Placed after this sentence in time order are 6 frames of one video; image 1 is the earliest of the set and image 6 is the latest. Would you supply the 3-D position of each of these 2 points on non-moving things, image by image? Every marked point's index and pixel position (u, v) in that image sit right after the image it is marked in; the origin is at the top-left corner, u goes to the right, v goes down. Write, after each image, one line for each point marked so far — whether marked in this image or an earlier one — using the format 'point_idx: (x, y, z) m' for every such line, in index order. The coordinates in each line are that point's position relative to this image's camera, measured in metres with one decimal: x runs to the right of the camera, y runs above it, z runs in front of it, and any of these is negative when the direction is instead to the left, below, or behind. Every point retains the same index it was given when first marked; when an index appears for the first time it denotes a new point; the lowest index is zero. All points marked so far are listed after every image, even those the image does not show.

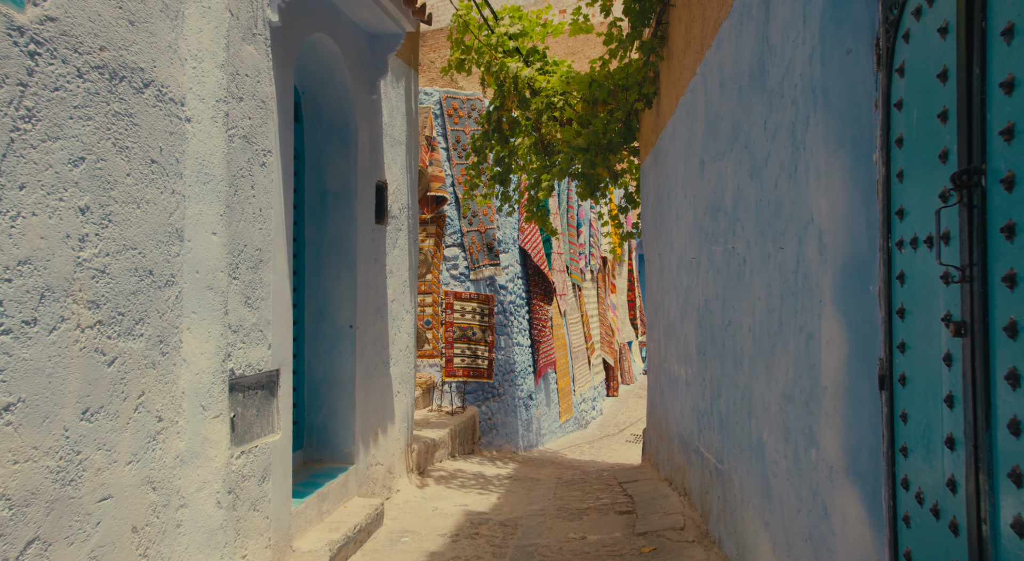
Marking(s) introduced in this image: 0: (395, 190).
0: (-0.8, +0.6, +5.9) m
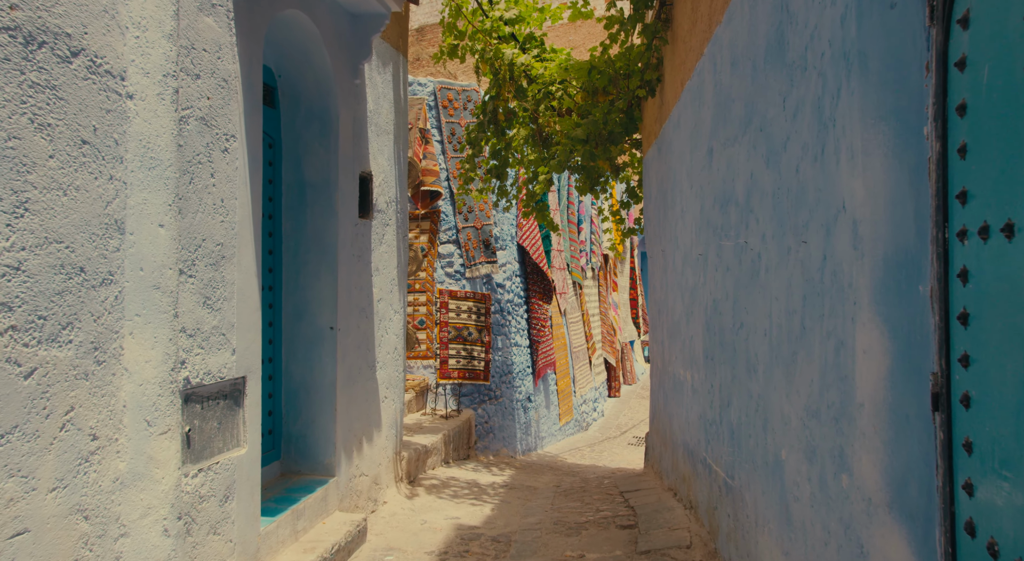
0: (-0.8, +0.6, +5.6) m
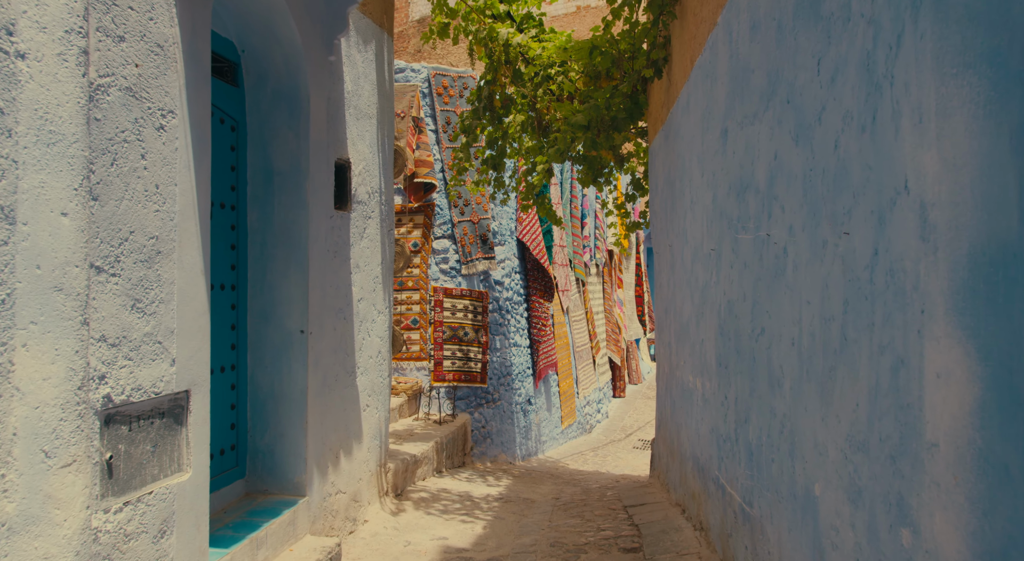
0: (-0.9, +0.6, +5.1) m
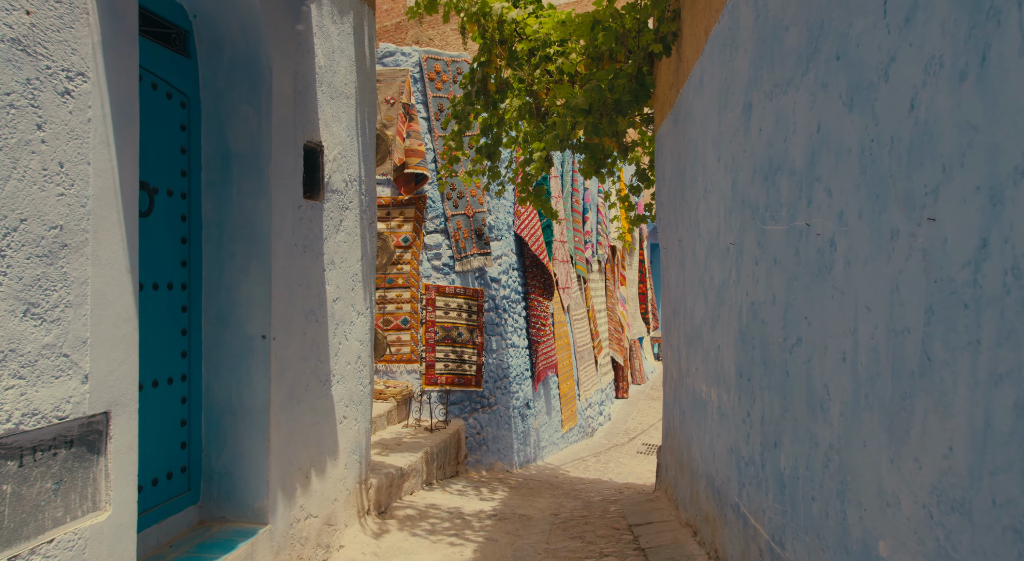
0: (-0.9, +0.6, +4.6) m
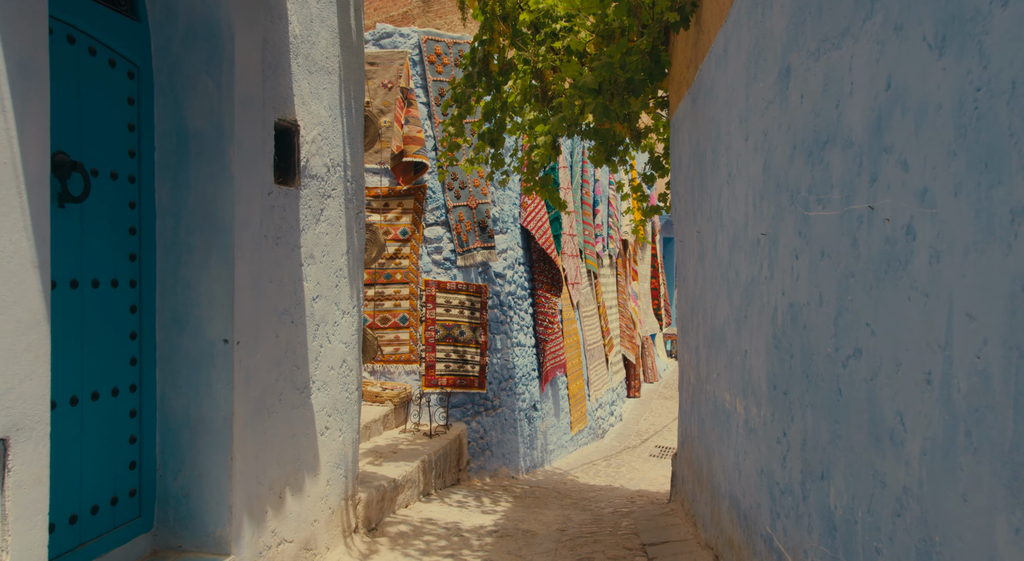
0: (-0.9, +0.7, +4.1) m
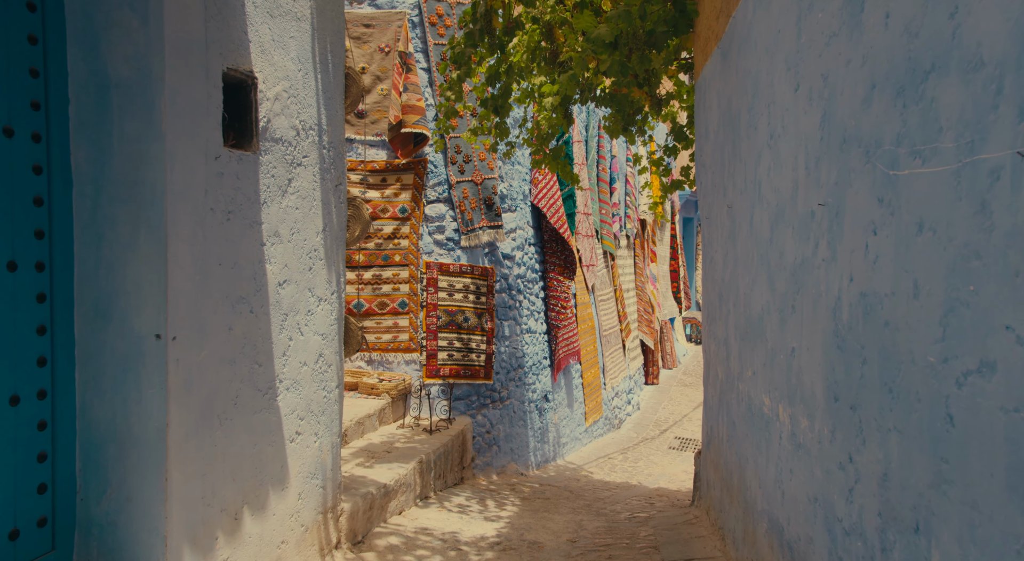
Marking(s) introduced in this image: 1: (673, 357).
0: (-0.9, +0.7, +3.5) m
1: (+2.7, -1.3, +14.7) m
